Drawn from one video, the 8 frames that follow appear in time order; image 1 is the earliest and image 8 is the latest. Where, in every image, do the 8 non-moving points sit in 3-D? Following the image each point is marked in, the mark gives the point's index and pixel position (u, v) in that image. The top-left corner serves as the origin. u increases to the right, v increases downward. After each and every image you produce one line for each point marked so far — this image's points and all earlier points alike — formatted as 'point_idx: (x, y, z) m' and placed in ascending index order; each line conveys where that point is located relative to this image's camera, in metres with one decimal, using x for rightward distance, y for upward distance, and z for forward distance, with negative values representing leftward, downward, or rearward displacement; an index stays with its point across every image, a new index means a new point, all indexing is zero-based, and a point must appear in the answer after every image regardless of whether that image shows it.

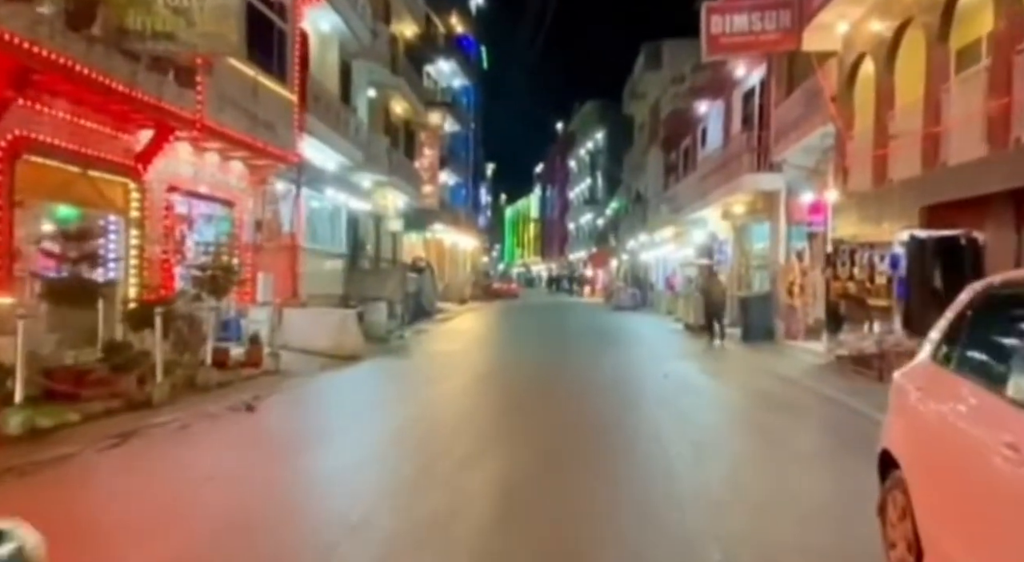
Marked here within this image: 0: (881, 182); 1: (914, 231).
0: (+7.4, +2.0, +19.8) m
1: (+6.8, +0.8, +16.9) m
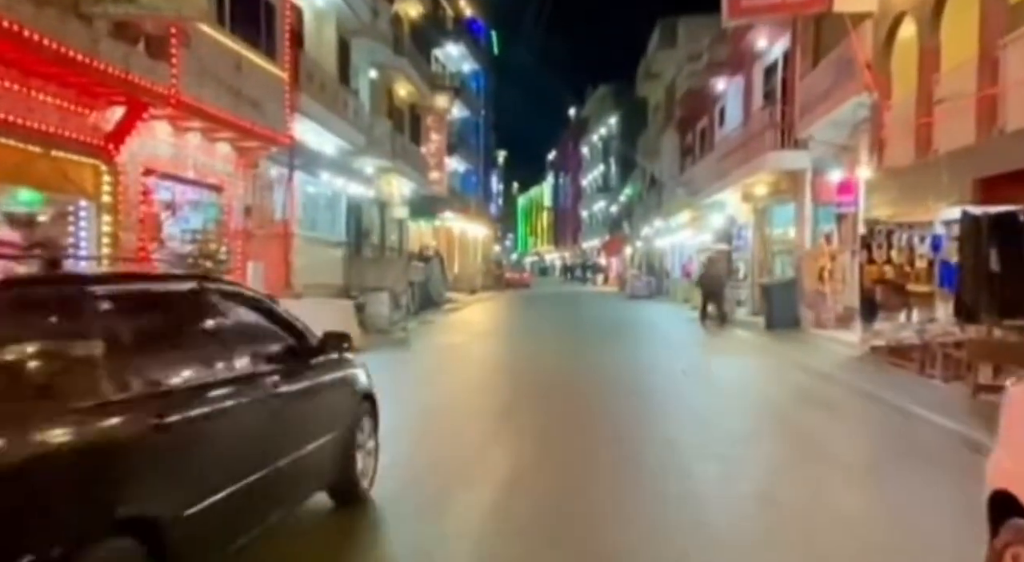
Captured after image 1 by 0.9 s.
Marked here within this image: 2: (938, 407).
0: (+7.5, +2.3, +18.0) m
1: (+6.9, +1.1, +15.1) m
2: (+5.7, -1.7, +13.3) m
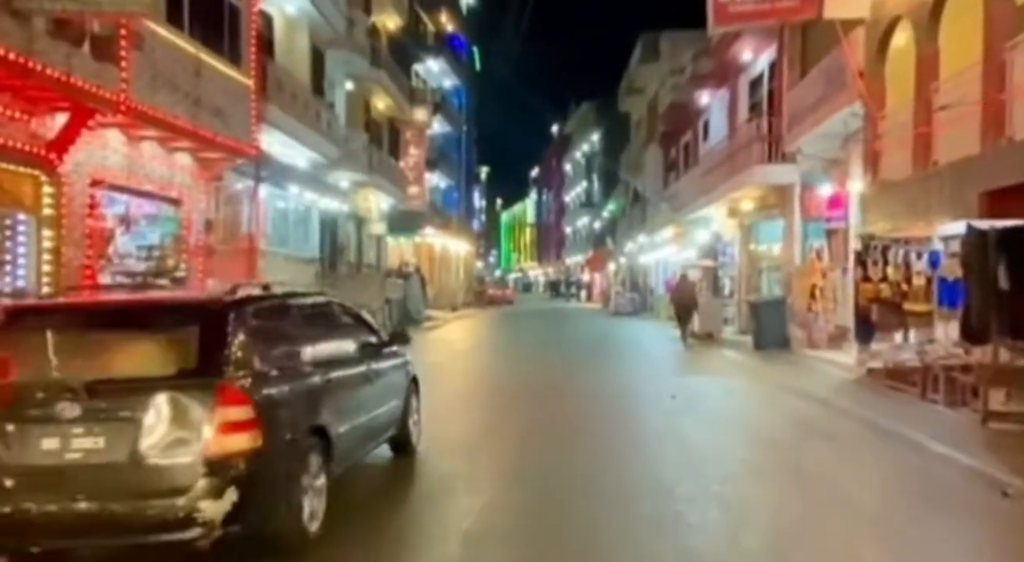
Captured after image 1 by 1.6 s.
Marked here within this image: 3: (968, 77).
0: (+7.0, +2.0, +17.0) m
1: (+6.5, +0.8, +14.1) m
2: (+5.3, -1.9, +12.3) m
3: (+7.1, +3.2, +15.6) m
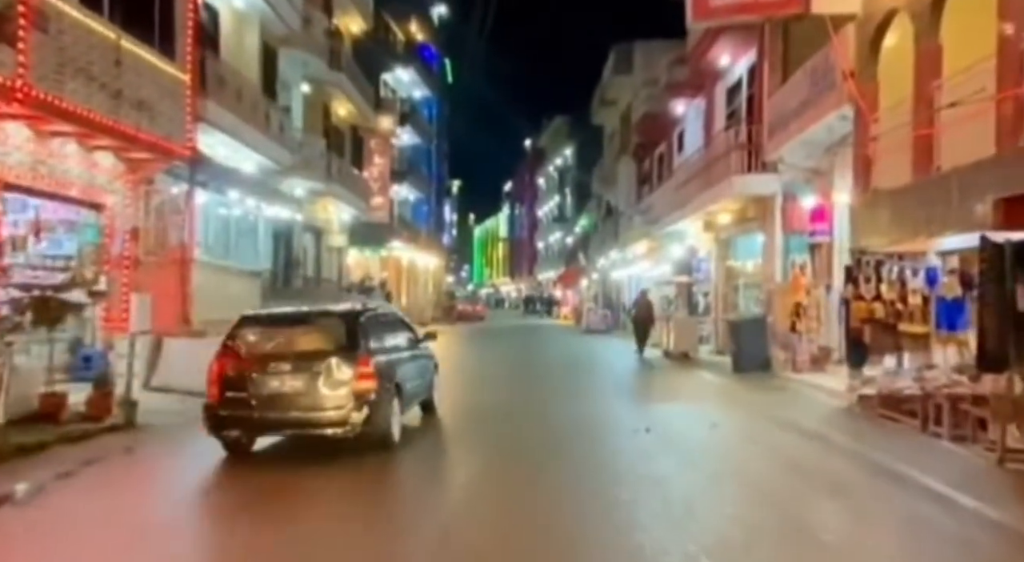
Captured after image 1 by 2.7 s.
0: (+6.4, +1.7, +15.4) m
1: (+5.9, +0.6, +12.4) m
2: (+4.8, -2.1, +10.5) m
3: (+6.5, +2.9, +13.9) m
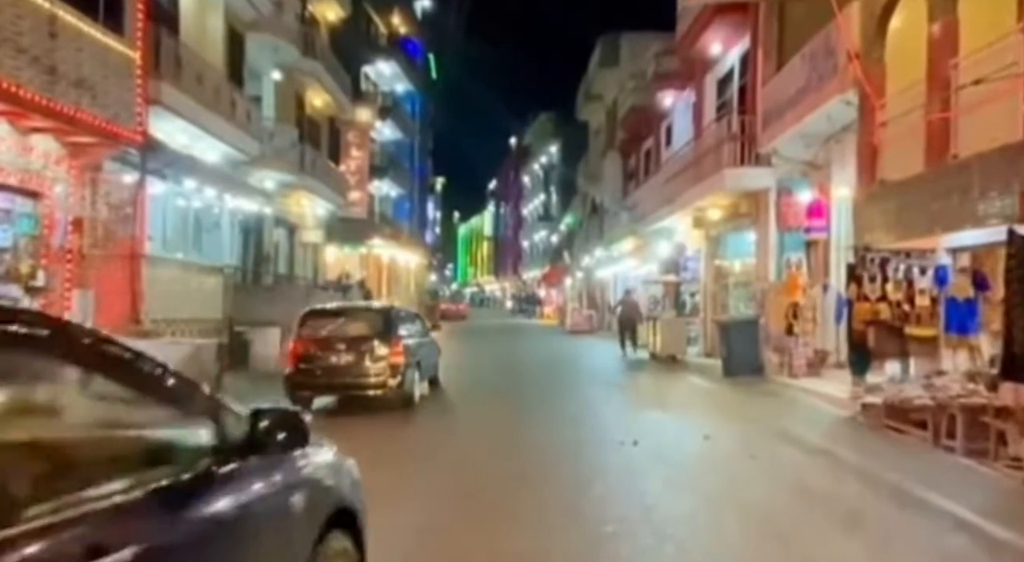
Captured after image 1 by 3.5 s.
0: (+6.0, +1.7, +14.0) m
1: (+5.6, +0.6, +11.1) m
2: (+4.4, -2.1, +9.1) m
3: (+6.1, +2.9, +12.6) m
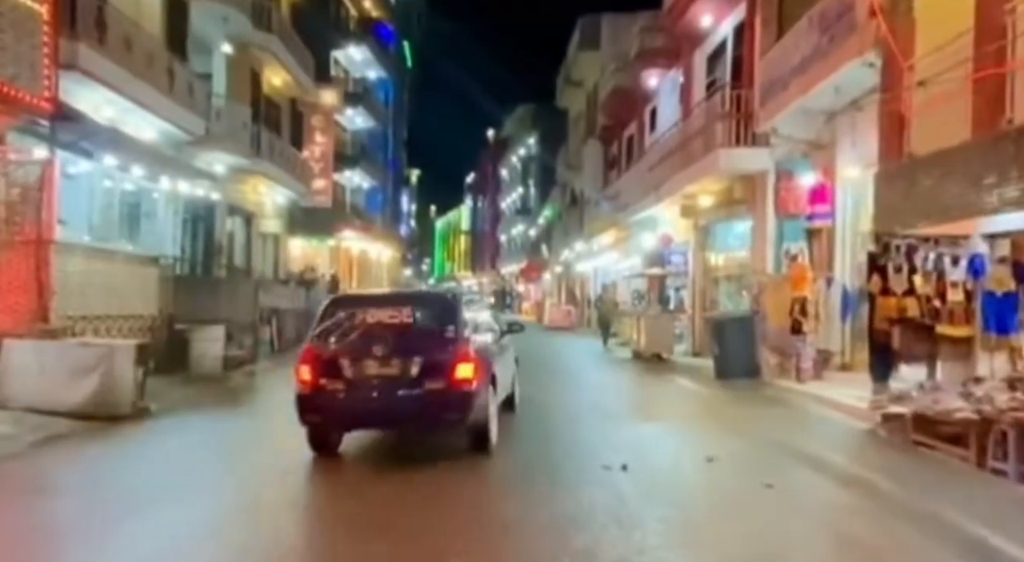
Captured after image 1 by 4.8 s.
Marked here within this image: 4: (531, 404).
0: (+5.6, +1.8, +11.7) m
1: (+5.2, +0.7, +8.7) m
2: (+4.1, -2.0, +6.8) m
3: (+5.7, +3.0, +10.3) m
4: (+0.3, -2.2, +17.2) m
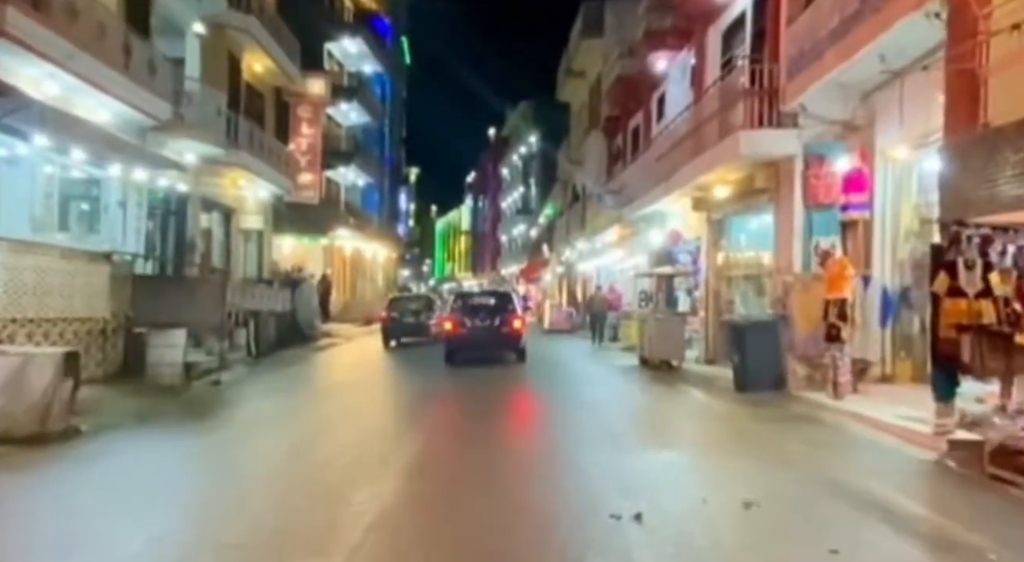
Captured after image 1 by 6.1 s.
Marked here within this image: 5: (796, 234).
0: (+5.4, +1.8, +9.2) m
1: (+5.0, +0.7, +6.2) m
2: (+3.9, -2.0, +4.3) m
3: (+5.6, +3.1, +7.8) m
4: (+0.2, -2.2, +14.7) m
5: (+5.6, +0.9, +19.7) m
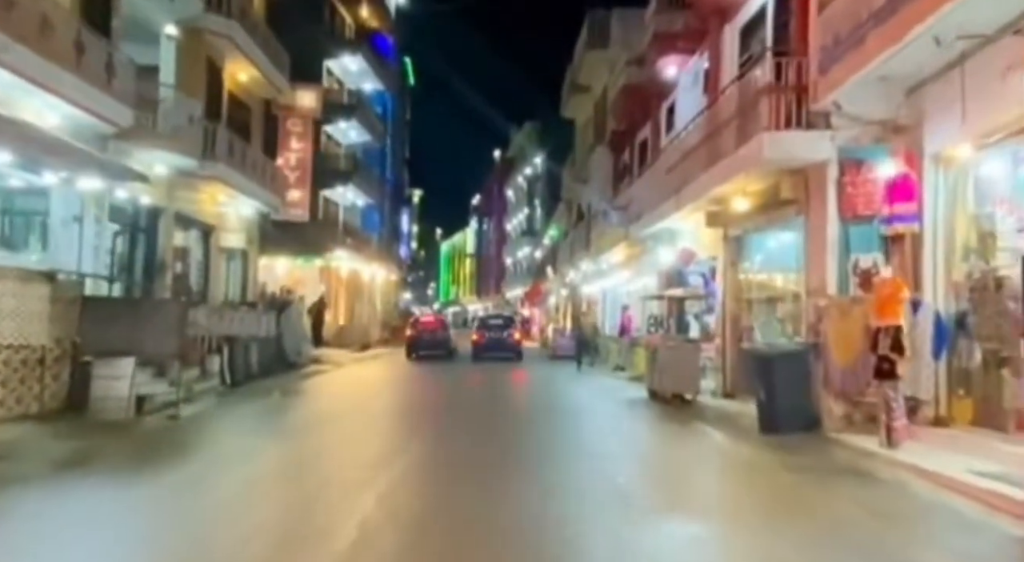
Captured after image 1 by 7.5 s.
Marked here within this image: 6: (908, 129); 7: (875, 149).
0: (+5.2, +1.7, +6.7) m
1: (+4.8, +0.6, +3.8) m
2: (+3.7, -2.0, +1.8) m
3: (+5.3, +2.9, +5.3) m
4: (0.0, -2.5, +12.2) m
5: (+5.4, +0.5, +17.2) m
6: (+6.0, +2.2, +15.2) m
7: (+5.8, +2.1, +16.0) m
